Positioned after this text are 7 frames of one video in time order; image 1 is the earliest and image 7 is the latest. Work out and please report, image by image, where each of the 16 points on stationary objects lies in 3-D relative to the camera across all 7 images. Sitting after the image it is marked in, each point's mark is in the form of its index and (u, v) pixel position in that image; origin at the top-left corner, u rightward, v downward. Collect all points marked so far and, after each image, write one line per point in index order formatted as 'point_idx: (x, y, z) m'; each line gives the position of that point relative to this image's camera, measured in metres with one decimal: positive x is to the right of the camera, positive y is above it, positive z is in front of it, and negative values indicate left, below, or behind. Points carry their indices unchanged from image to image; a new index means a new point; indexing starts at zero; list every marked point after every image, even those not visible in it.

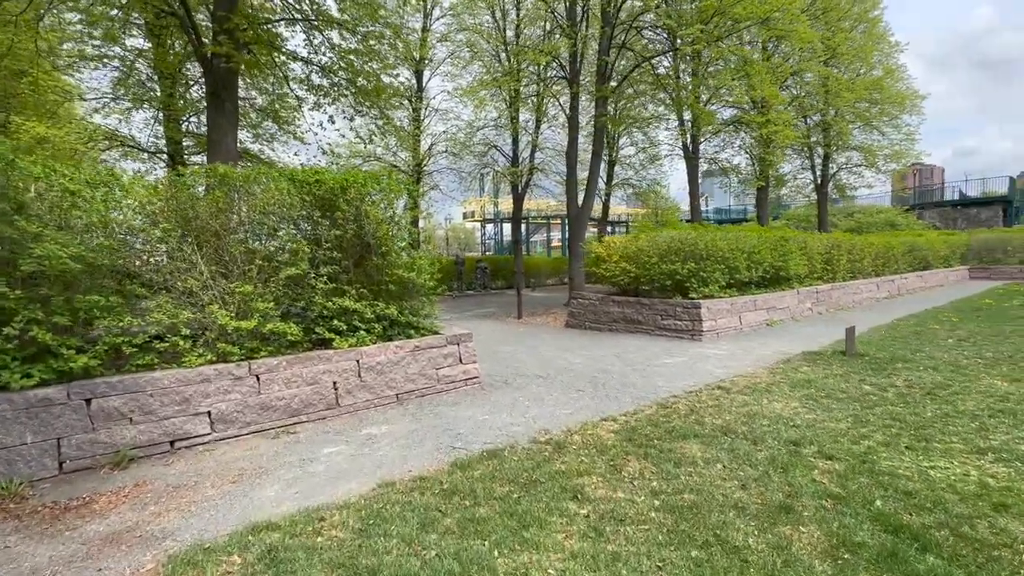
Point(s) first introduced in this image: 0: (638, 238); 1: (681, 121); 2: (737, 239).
0: (+2.7, +1.0, +9.9) m
1: (+6.3, +6.5, +17.8) m
2: (+4.7, +1.0, +9.6) m
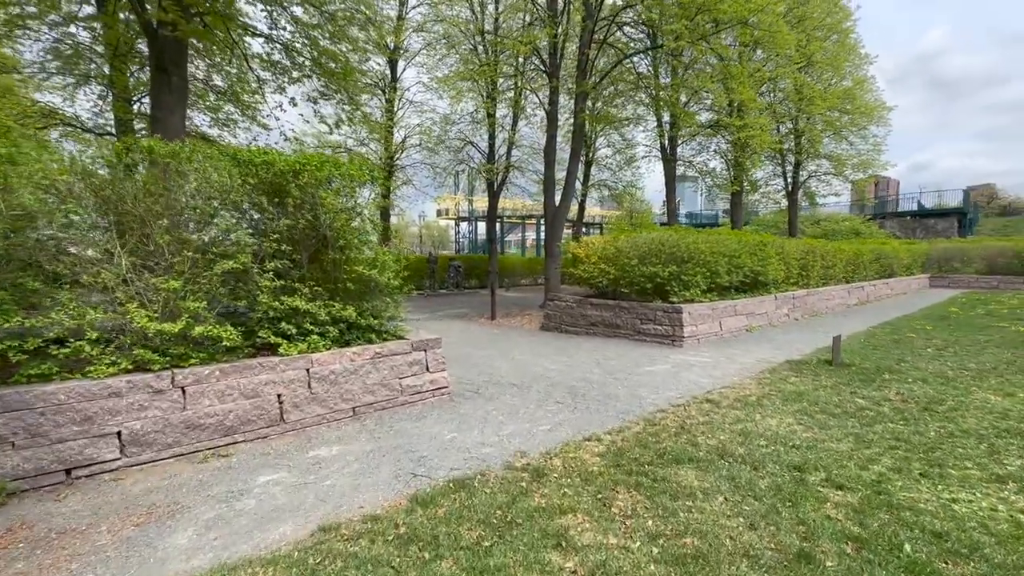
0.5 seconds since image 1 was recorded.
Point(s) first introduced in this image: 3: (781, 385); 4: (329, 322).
0: (+2.2, +1.0, +9.5) m
1: (+5.5, +6.4, +17.7) m
2: (+4.2, +0.9, +9.4) m
3: (+3.1, -1.1, +5.3) m
4: (-1.7, -0.3, +4.3) m
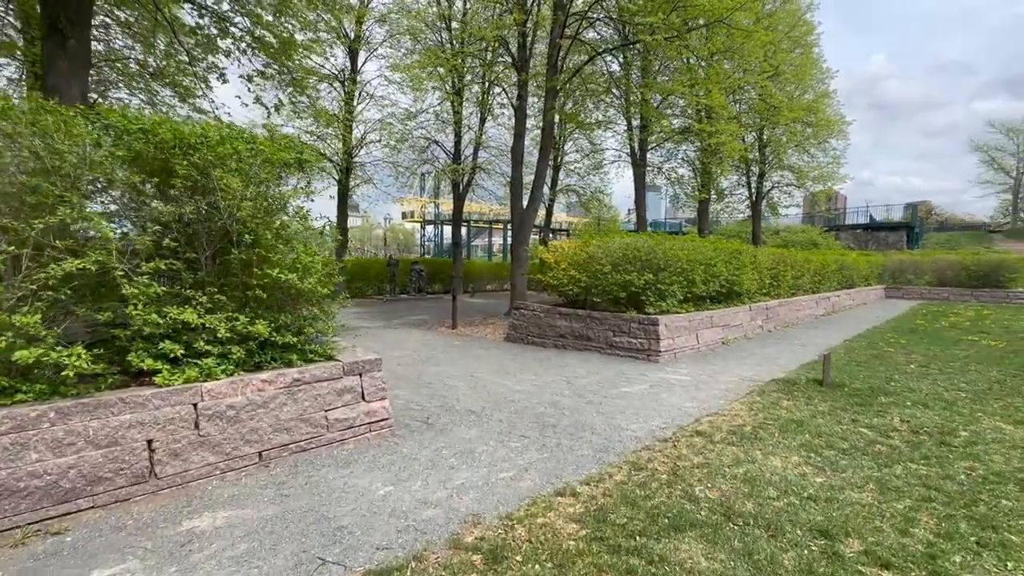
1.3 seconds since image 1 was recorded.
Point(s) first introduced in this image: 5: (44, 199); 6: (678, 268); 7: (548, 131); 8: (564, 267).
0: (+1.5, +0.8, +8.8) m
1: (+4.2, +6.2, +17.3) m
2: (+3.5, +0.7, +8.9) m
3: (+2.6, -1.2, +4.7) m
4: (-2.0, -0.4, +3.4) m
5: (-2.9, +0.6, +2.9) m
6: (+2.9, +0.4, +8.2) m
7: (+1.0, +4.3, +12.5) m
8: (+1.0, +0.4, +9.0) m
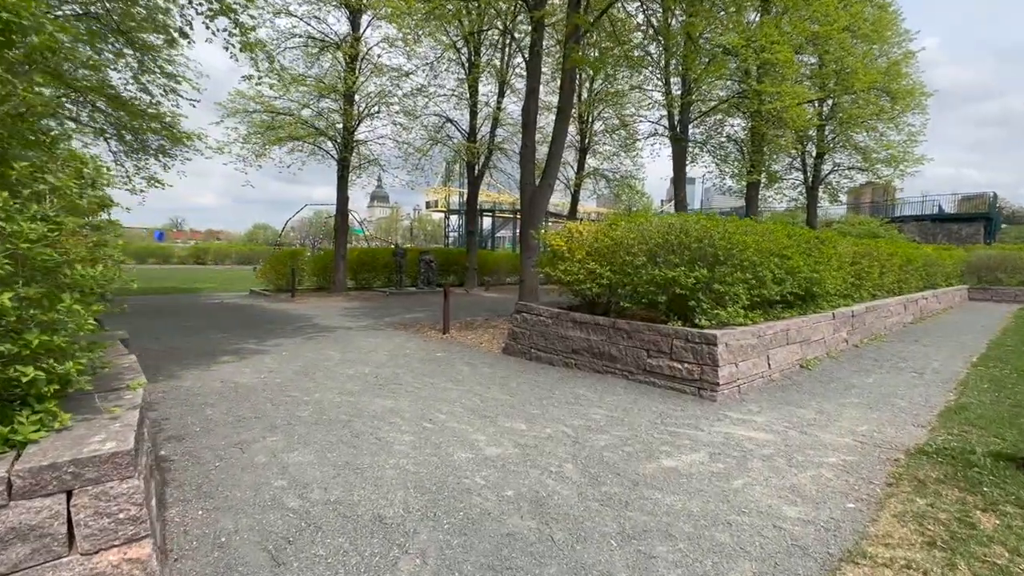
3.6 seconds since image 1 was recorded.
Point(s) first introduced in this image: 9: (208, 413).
0: (+1.5, +0.8, +6.5) m
1: (+4.8, +6.3, +14.6) m
2: (+3.4, +0.7, +6.4) m
3: (+2.3, -1.3, +2.3) m
4: (-2.4, -0.4, +1.3) m
5: (-3.3, +0.5, +0.8) m
6: (+2.9, +0.3, +5.8) m
7: (+1.2, +4.4, +10.1) m
8: (+1.0, +0.4, +6.6) m
9: (-2.8, -1.2, +4.3) m
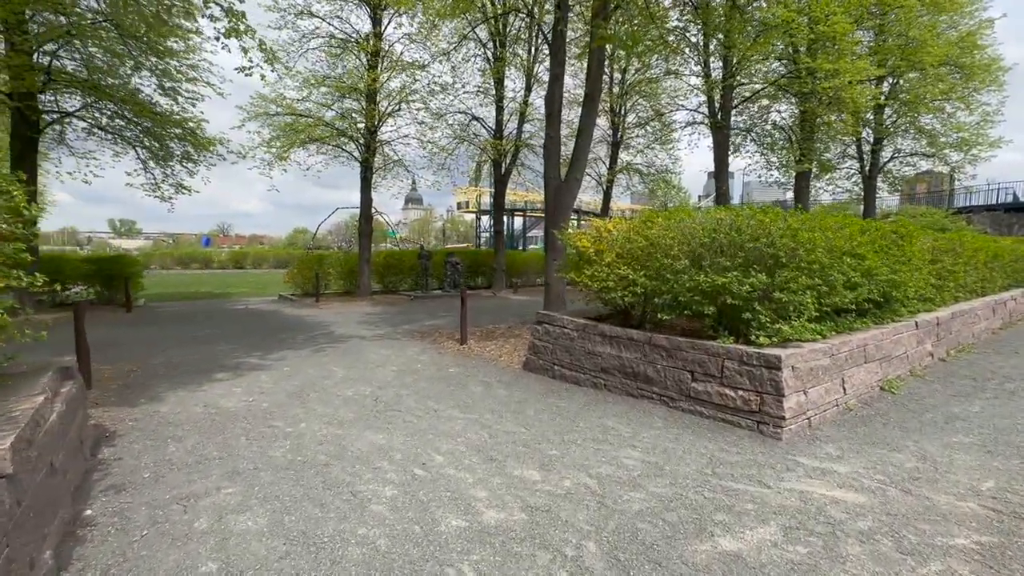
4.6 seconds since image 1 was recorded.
0: (+1.7, +0.7, +5.6) m
1: (+5.6, +6.2, +13.5) m
2: (+3.6, +0.7, +5.3) m
3: (+2.3, -1.4, +1.3) m
4: (-2.5, -0.5, +0.6) m
5: (-3.5, +0.4, +0.3) m
6: (+3.0, +0.3, +4.7) m
7: (+1.7, +4.3, +9.2) m
8: (+1.2, +0.3, +5.7) m
9: (-2.7, -1.3, +3.7) m
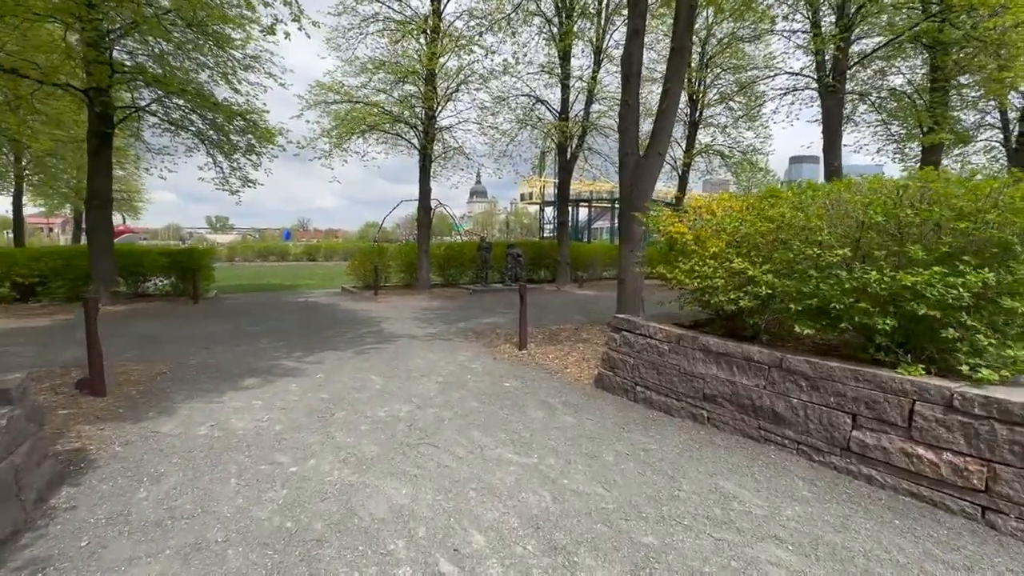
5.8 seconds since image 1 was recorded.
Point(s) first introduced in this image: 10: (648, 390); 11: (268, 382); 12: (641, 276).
0: (+2.3, +0.7, +4.1) m
1: (+7.3, +6.3, +11.3) m
2: (+4.2, +0.6, +3.6) m
3: (+2.3, -1.5, -0.2) m
4: (-2.5, -0.6, -0.2) m
5: (-3.5, +0.4, -0.5) m
6: (+3.5, +0.2, +3.1) m
7: (+2.8, +4.4, +7.6) m
8: (+1.9, +0.4, +4.3) m
9: (-2.3, -1.3, +2.8) m
10: (+1.3, -1.0, +4.5) m
11: (-2.9, -1.1, +5.5) m
12: (+2.0, +0.2, +7.2) m
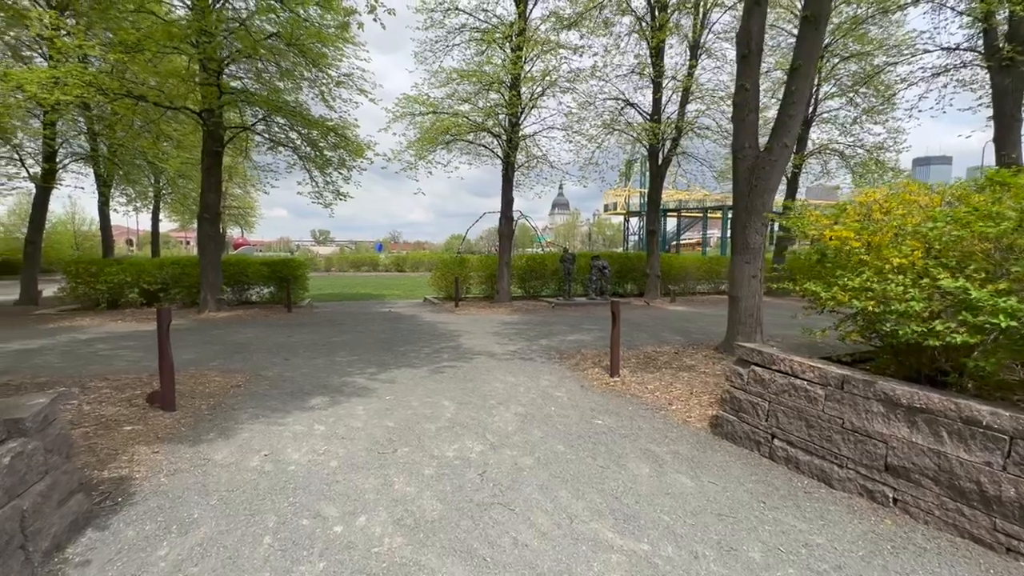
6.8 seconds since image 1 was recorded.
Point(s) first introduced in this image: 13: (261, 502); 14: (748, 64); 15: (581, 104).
0: (+3.0, +0.6, +2.8) m
1: (+9.2, +5.9, +9.2) m
2: (+4.8, +0.5, +2.0) m
3: (+2.2, -1.5, -1.4) m
4: (-2.5, -0.6, -0.6) m
5: (-3.5, +0.4, -0.7) m
6: (+4.0, +0.1, +1.6) m
7: (+4.2, +4.1, +6.3) m
8: (+2.6, +0.2, +3.1) m
9: (-1.8, -1.4, +2.3) m
10: (+2.0, -1.2, +3.4) m
11: (-1.9, -1.2, +5.1) m
12: (+3.2, -0.1, +6.0) m
13: (-1.6, -1.3, +2.9) m
14: (+3.4, +3.1, +6.6) m
15: (+2.3, +6.3, +15.8) m
